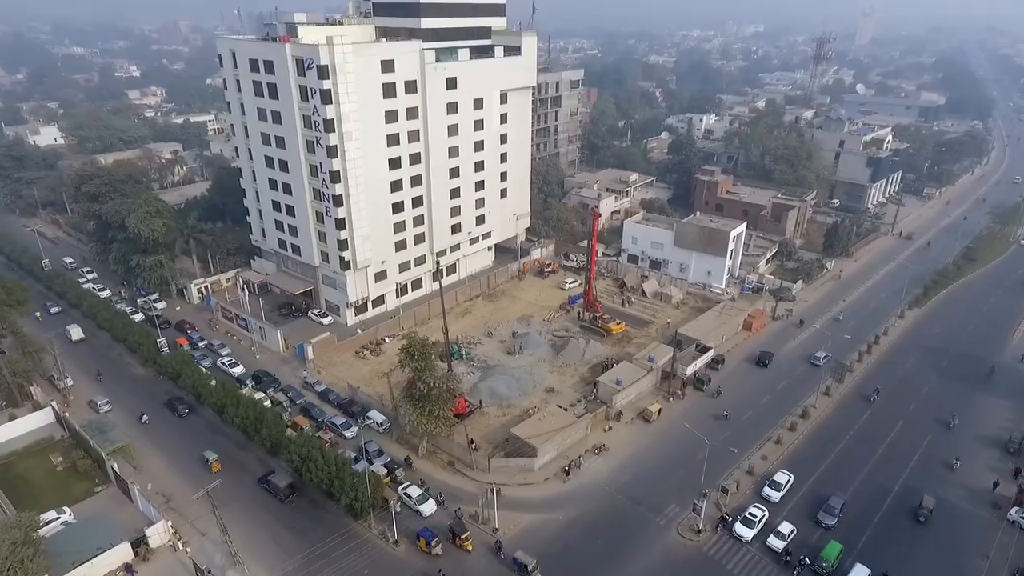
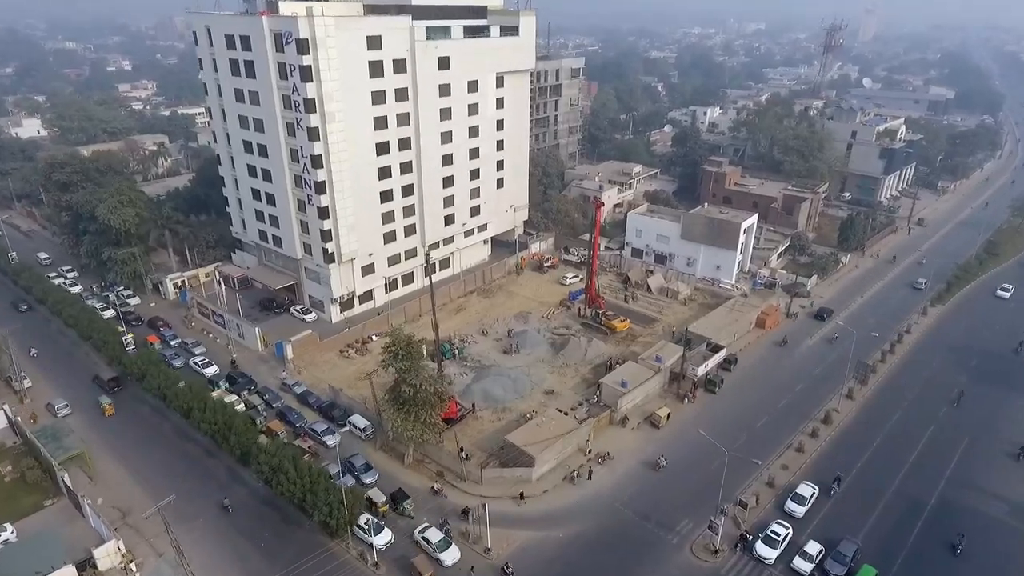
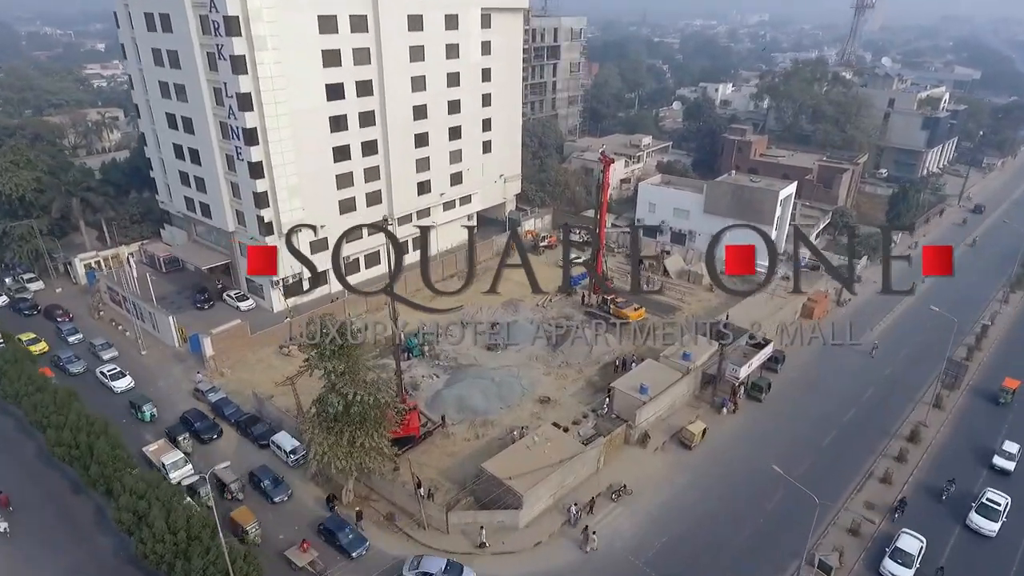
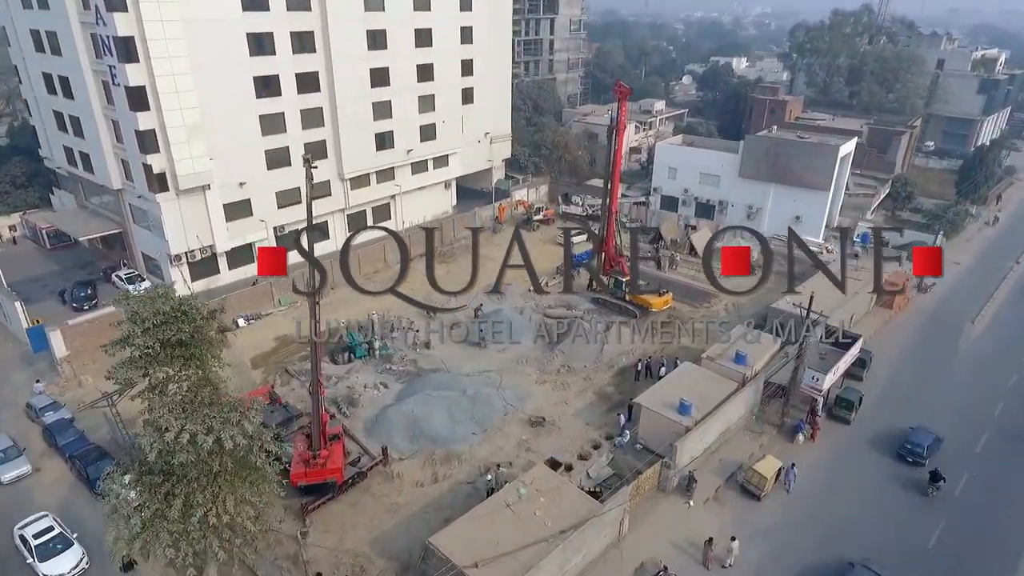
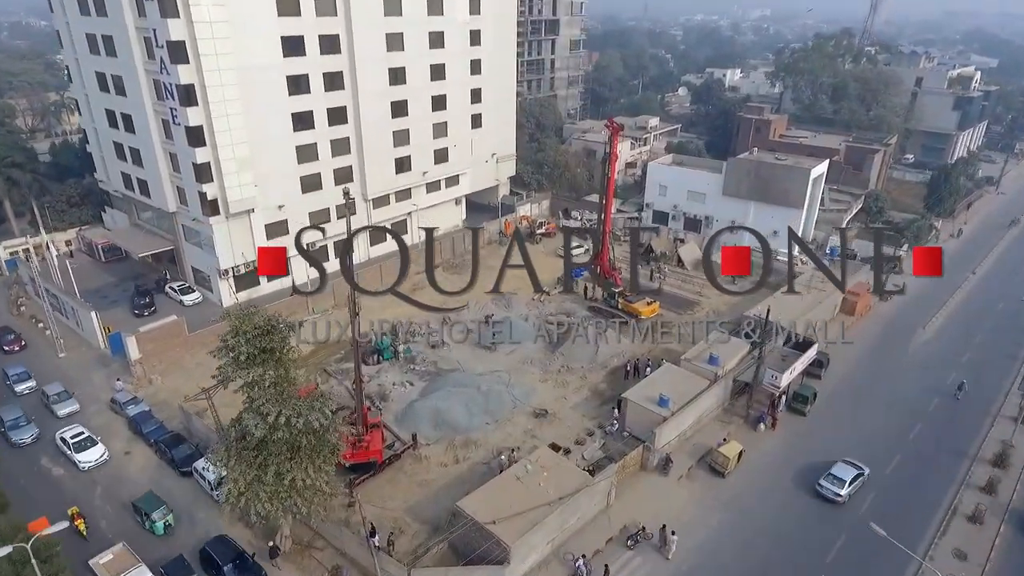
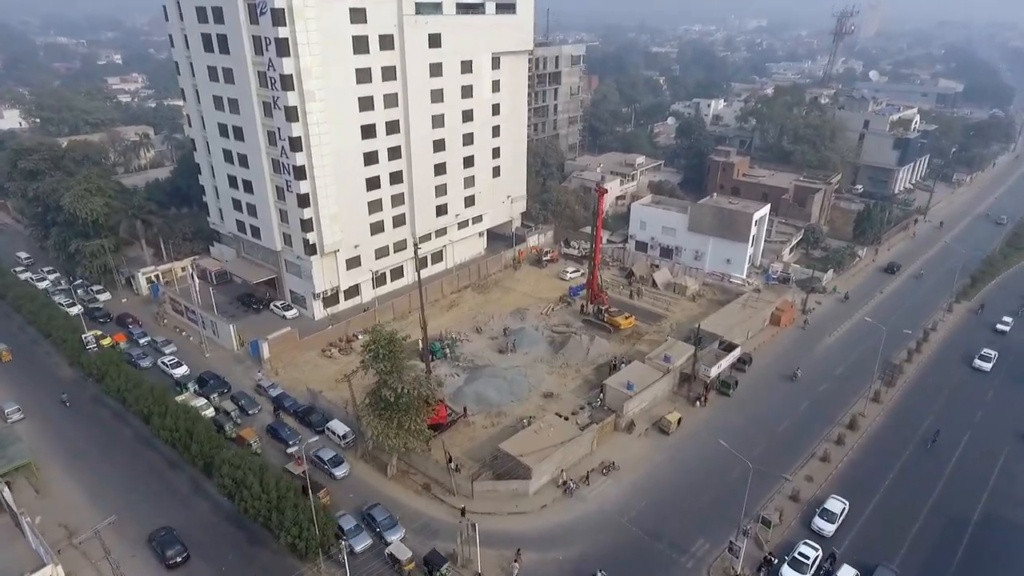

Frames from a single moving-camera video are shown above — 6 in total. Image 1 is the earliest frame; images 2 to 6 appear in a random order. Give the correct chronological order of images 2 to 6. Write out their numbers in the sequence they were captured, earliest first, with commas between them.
2, 6, 3, 5, 4
